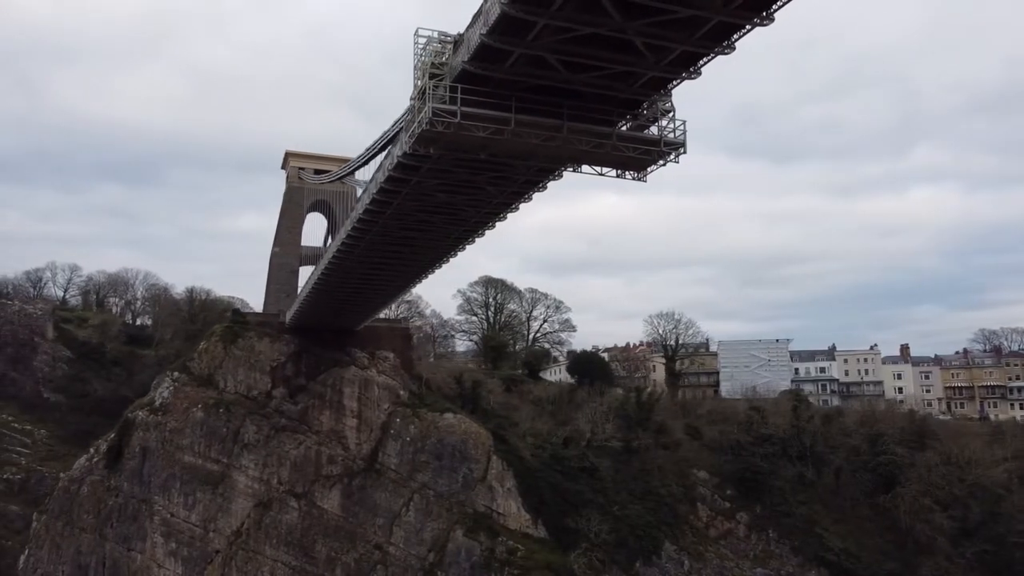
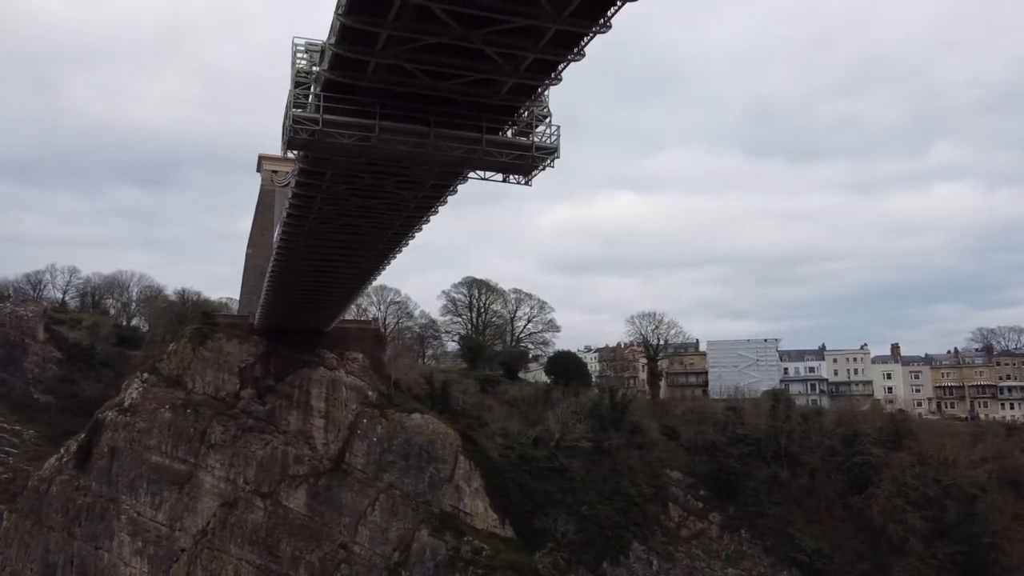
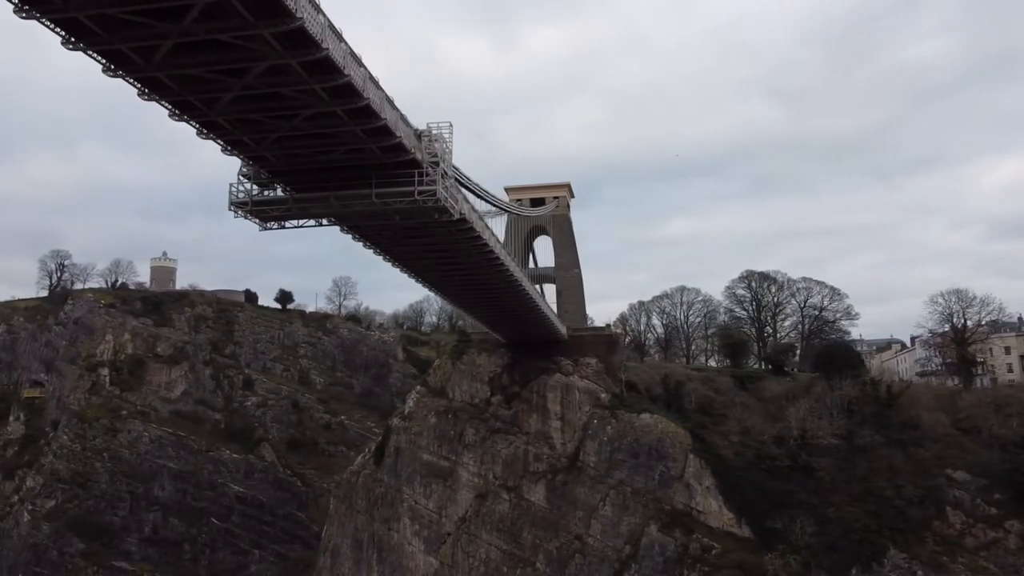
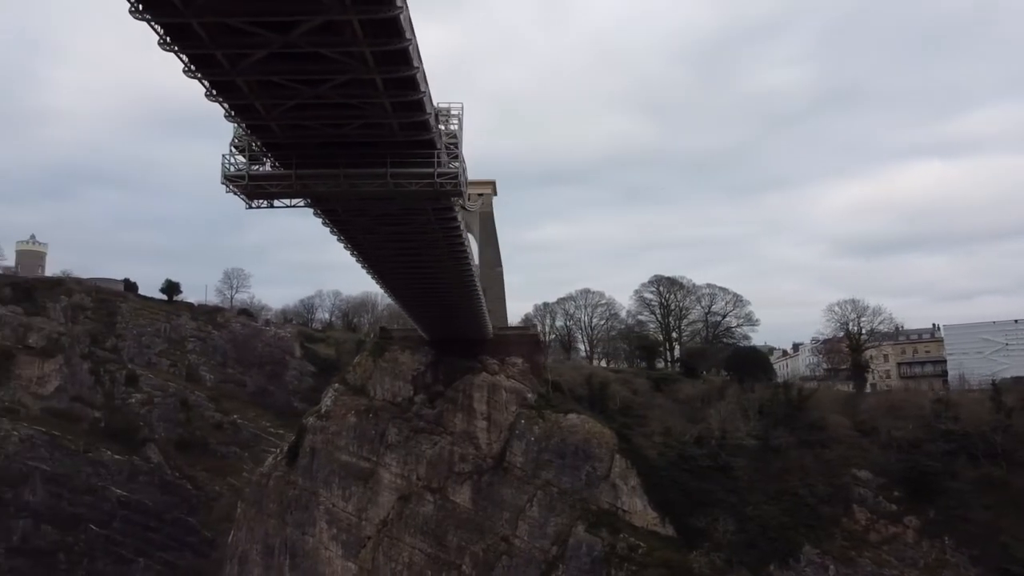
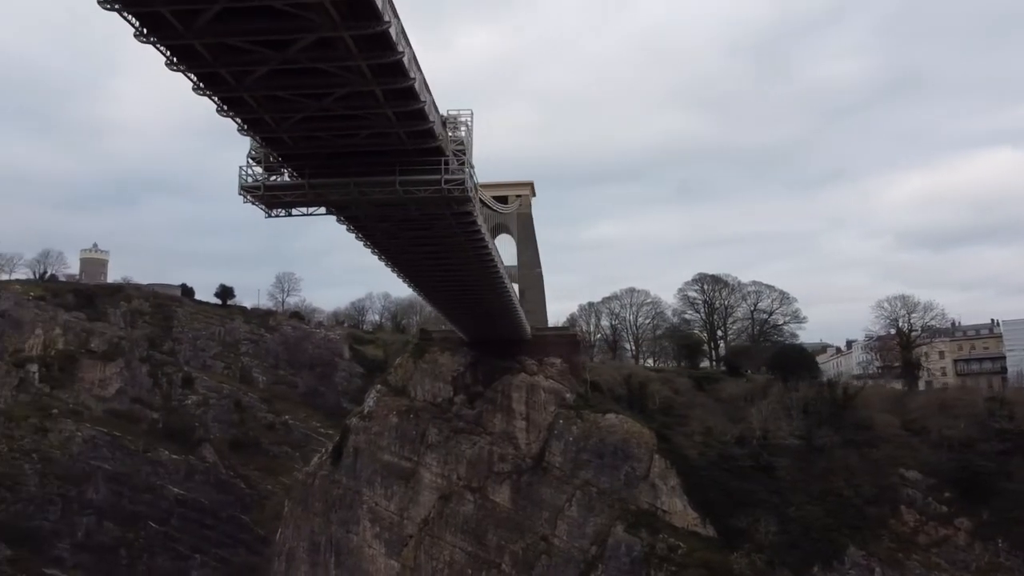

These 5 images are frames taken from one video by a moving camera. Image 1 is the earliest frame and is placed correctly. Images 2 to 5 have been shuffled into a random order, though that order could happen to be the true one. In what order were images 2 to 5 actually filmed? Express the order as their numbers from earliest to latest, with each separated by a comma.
2, 4, 5, 3
